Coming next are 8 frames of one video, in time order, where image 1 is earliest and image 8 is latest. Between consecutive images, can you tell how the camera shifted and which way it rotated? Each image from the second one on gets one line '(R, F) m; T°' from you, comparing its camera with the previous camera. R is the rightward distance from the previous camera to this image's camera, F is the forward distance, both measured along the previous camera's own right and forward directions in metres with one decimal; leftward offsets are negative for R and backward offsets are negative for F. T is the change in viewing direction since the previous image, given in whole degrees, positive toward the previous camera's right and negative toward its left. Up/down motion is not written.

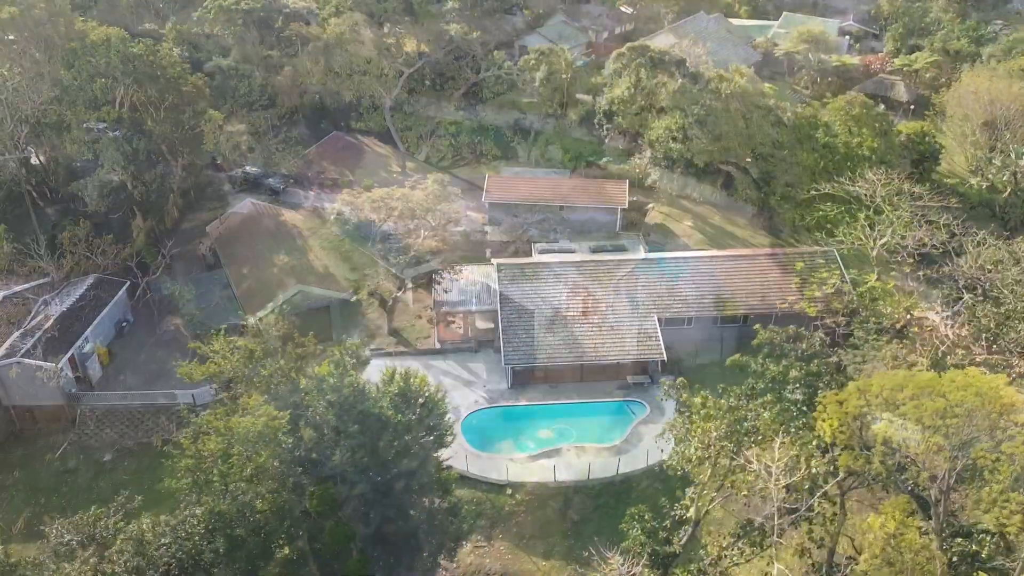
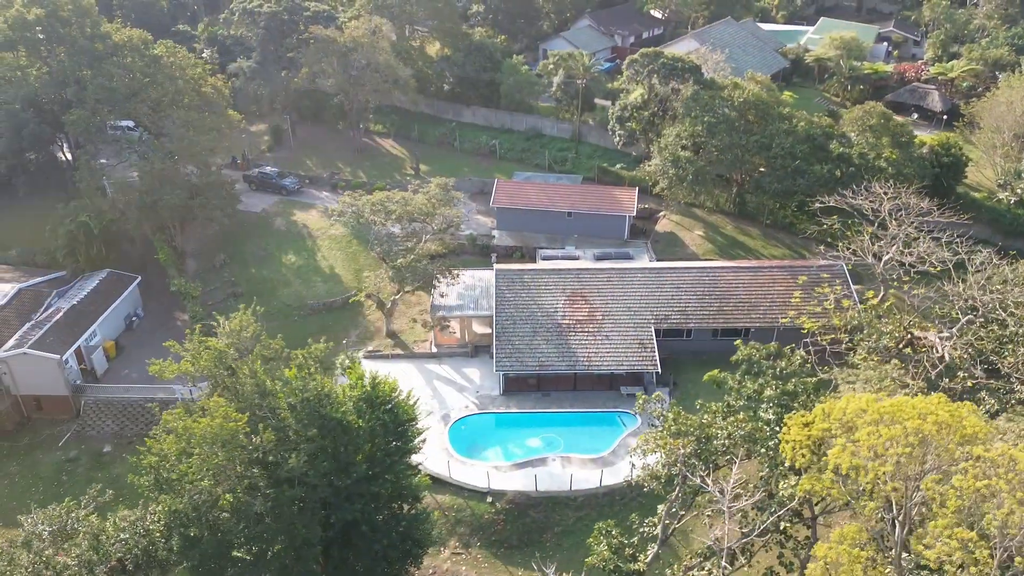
(+2.0, +0.2) m; -3°
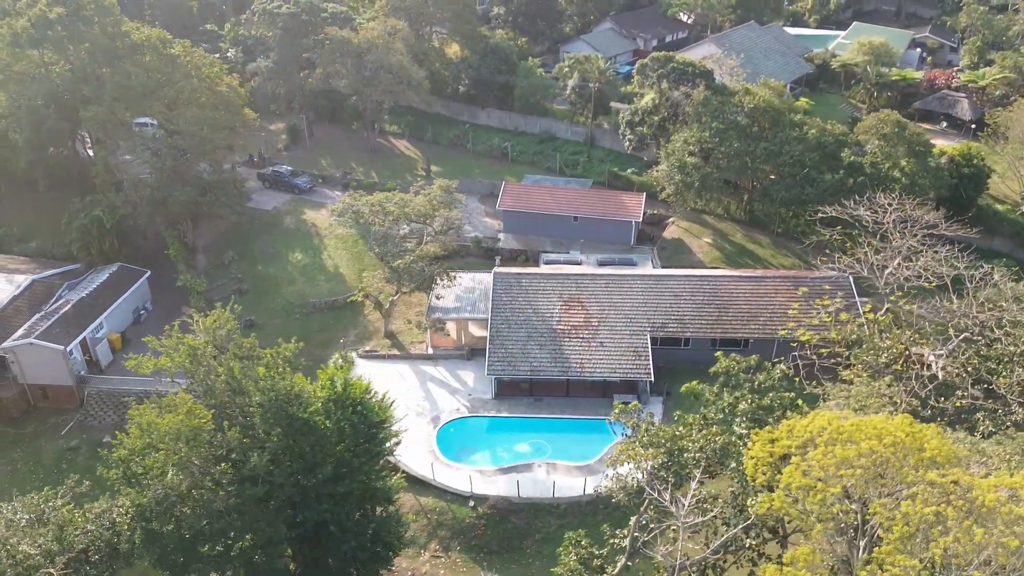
(+1.7, +0.2) m; -3°
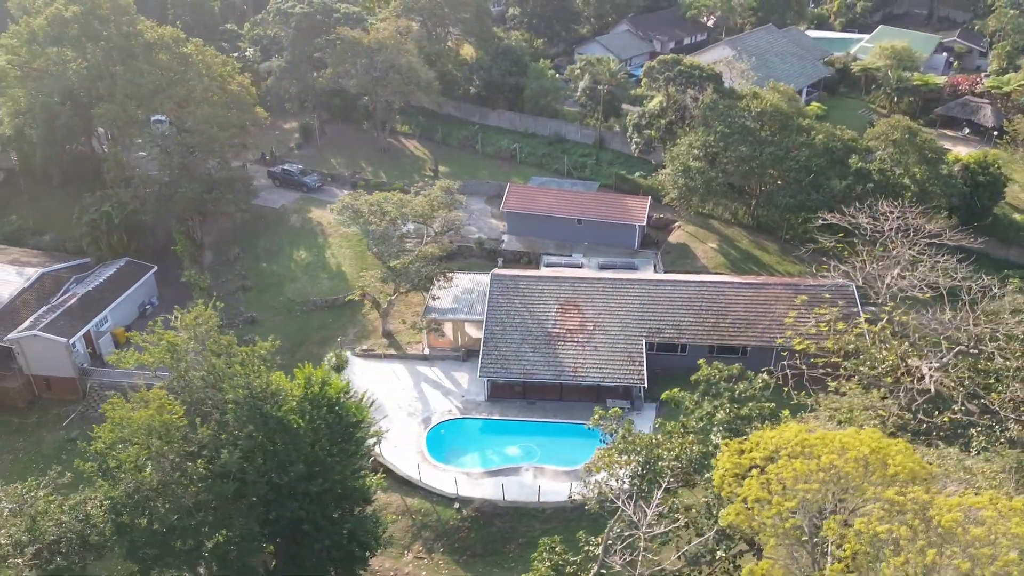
(+1.4, +0.1) m; -2°
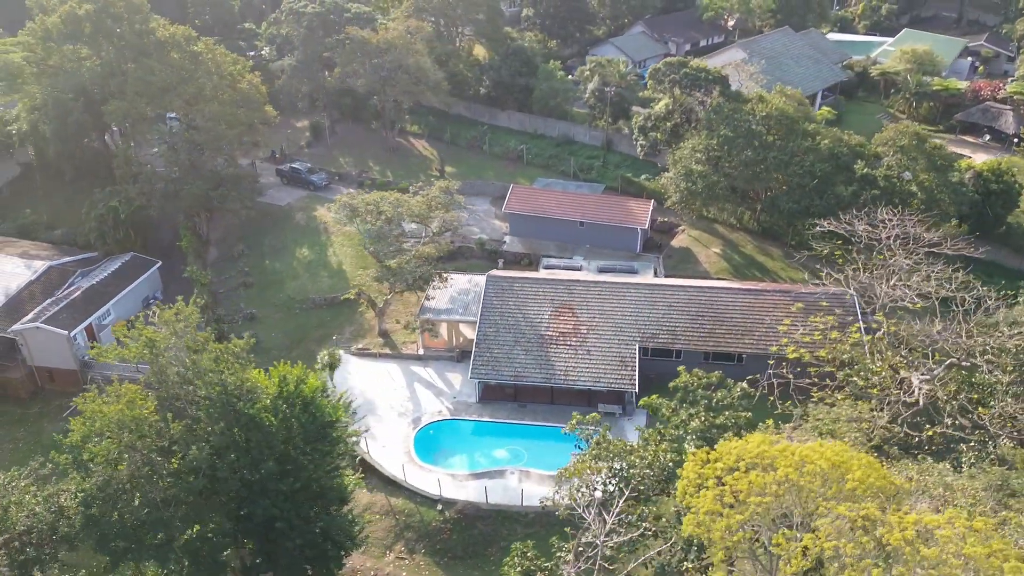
(+1.4, +0.2) m; -2°
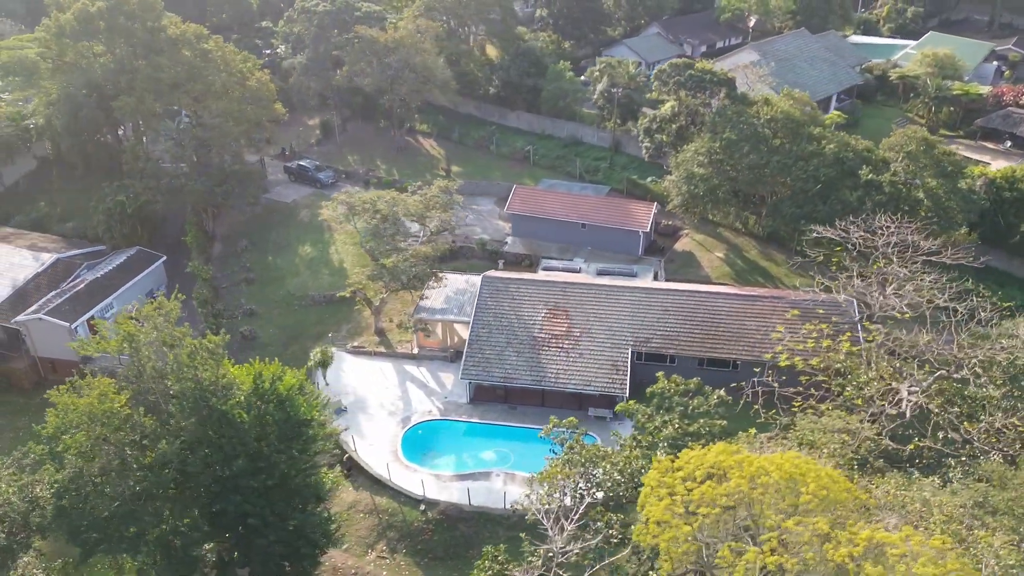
(+1.4, +0.2) m; -2°
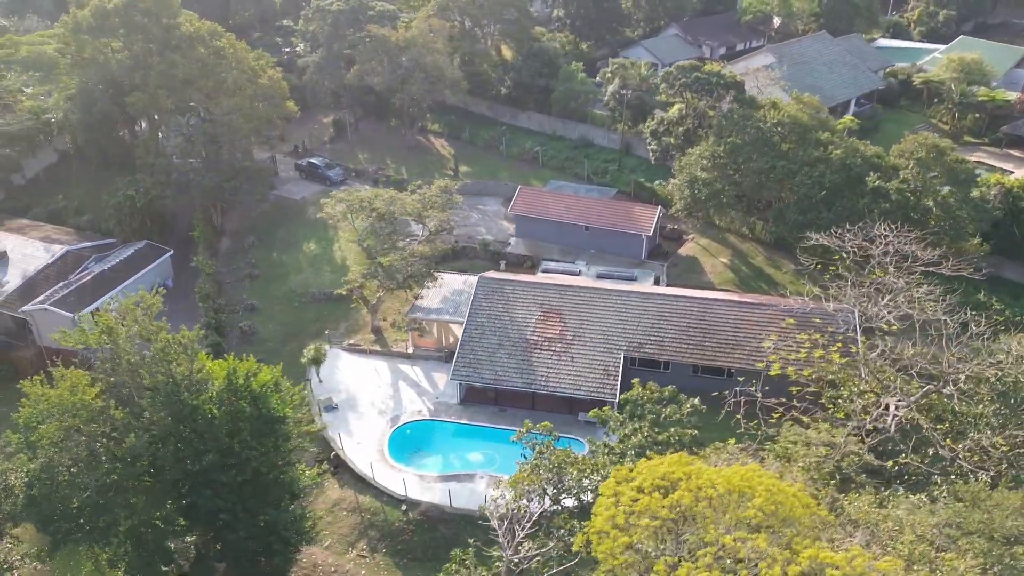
(+1.5, +0.2) m; -2°
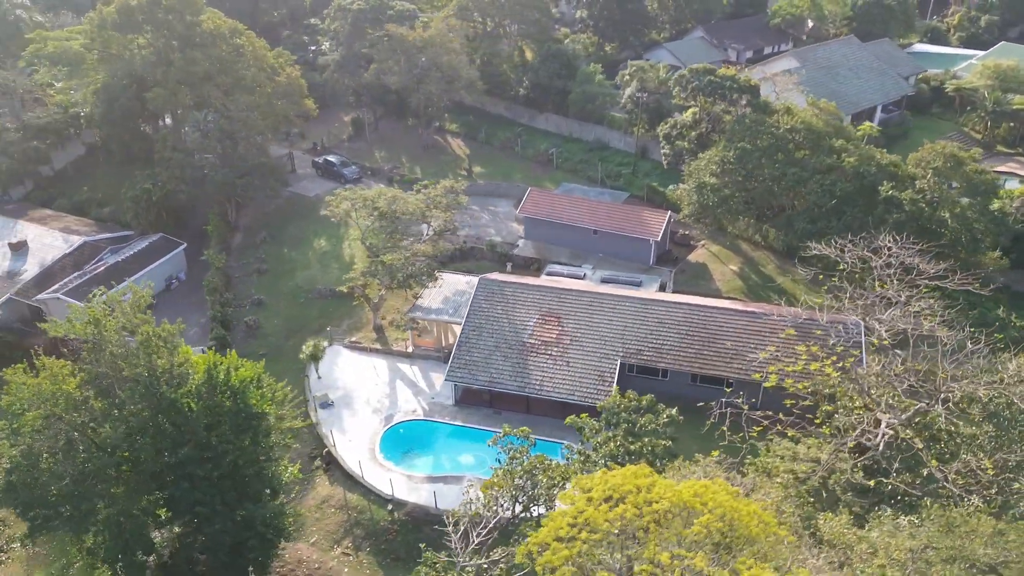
(+1.5, +0.2) m; -3°
